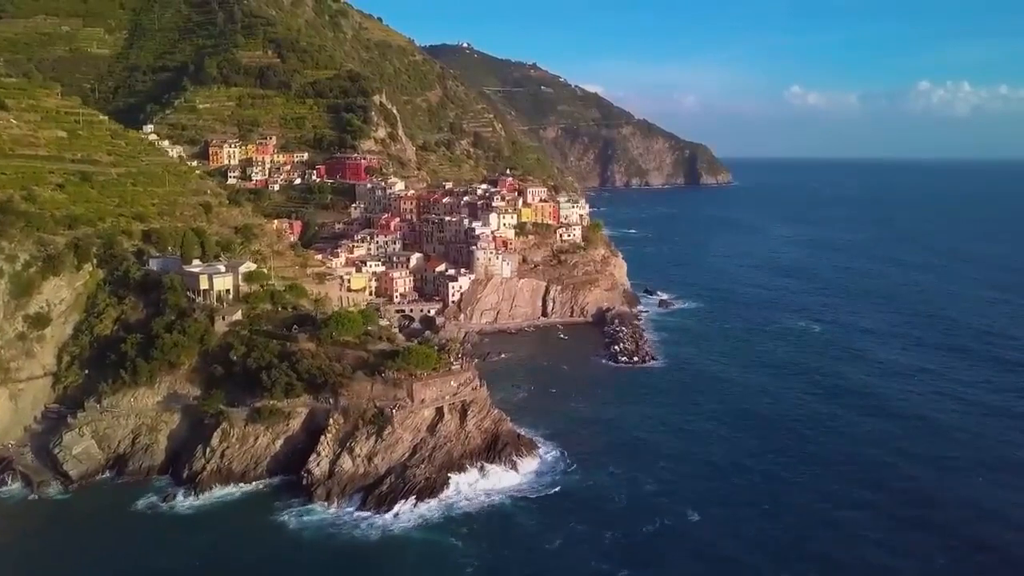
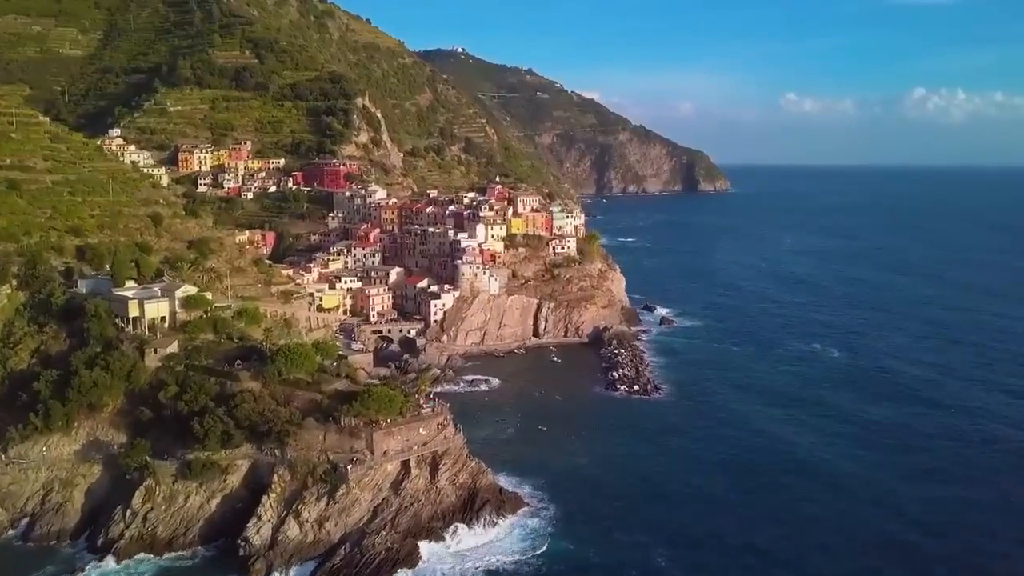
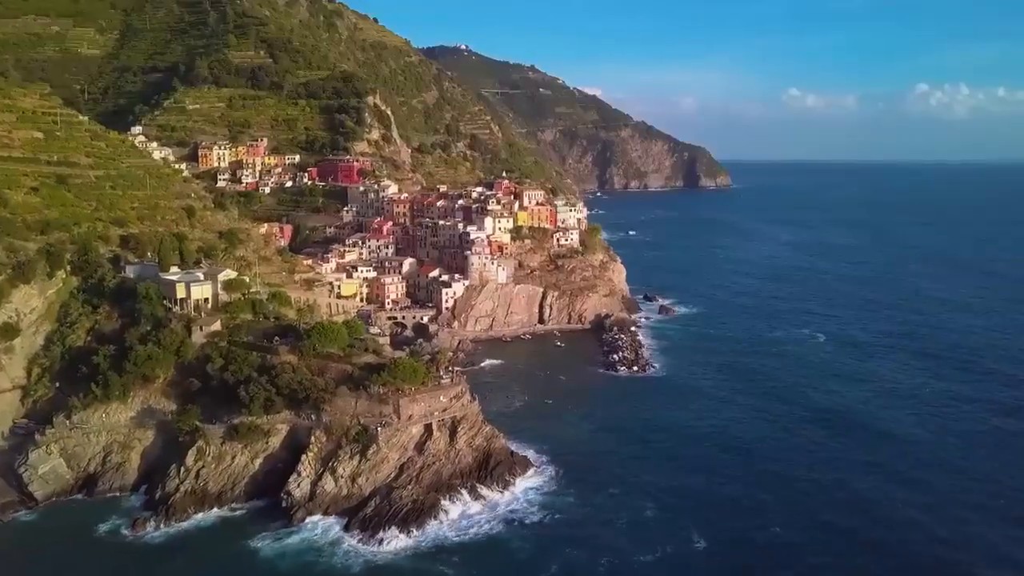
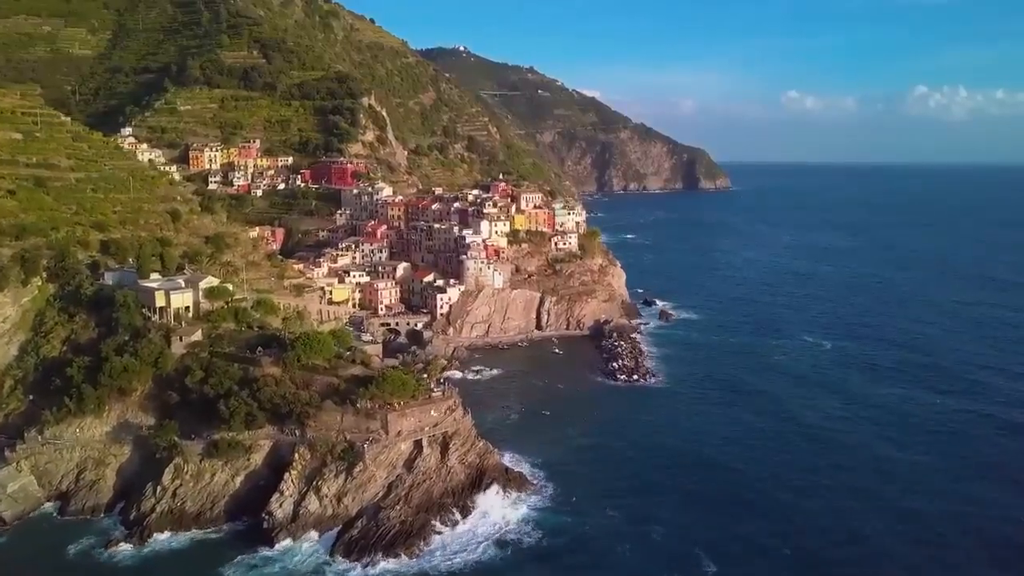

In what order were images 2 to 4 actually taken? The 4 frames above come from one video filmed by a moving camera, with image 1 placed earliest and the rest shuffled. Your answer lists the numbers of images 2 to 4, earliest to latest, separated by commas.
3, 4, 2
